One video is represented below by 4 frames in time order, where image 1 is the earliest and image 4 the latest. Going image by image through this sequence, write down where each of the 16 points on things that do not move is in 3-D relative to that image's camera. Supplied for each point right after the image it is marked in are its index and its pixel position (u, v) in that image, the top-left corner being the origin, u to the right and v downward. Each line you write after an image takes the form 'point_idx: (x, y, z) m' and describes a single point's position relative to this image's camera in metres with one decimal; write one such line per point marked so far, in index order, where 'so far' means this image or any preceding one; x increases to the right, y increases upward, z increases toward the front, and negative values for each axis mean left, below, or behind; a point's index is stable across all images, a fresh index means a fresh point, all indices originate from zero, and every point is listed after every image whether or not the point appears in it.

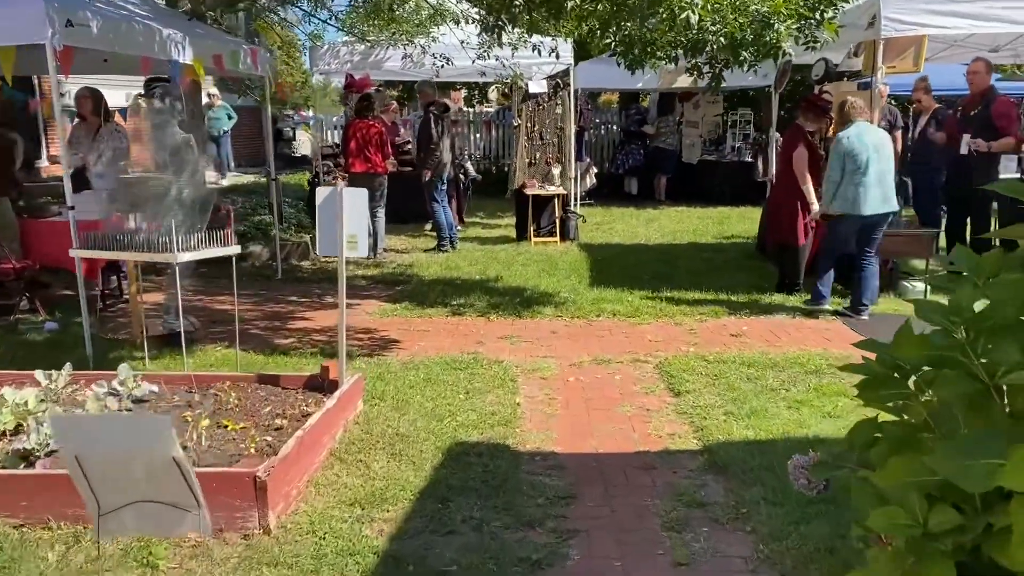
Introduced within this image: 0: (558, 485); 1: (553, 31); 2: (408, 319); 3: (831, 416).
0: (+0.2, -0.8, +3.6) m
1: (+0.4, +2.2, +7.6) m
2: (-0.8, -0.2, +6.8) m
3: (+1.6, -0.6, +4.3) m
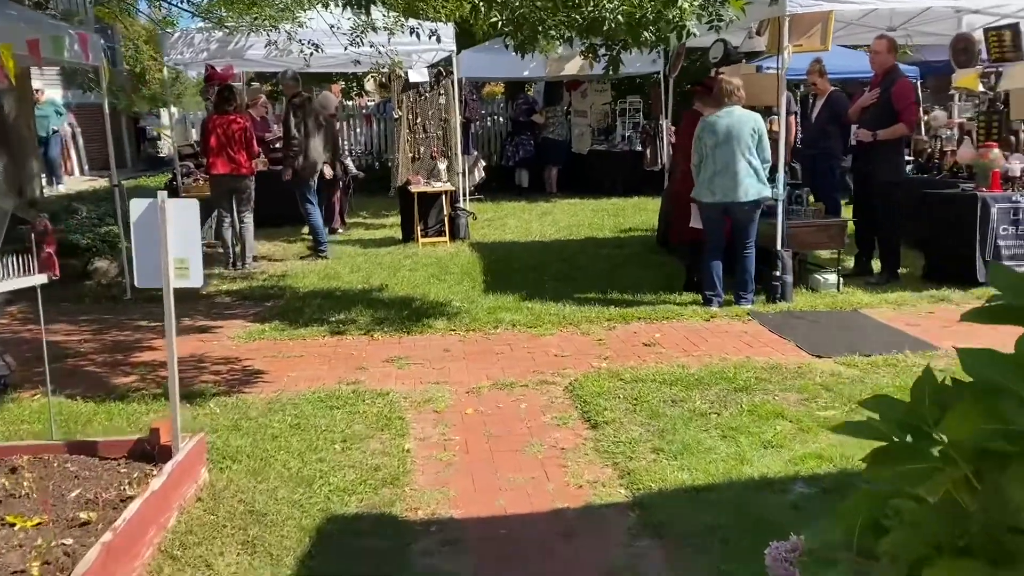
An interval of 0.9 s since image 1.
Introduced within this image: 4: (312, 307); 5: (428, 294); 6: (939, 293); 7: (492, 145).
0: (-0.2, -0.9, +2.9) m
1: (-0.6, +2.1, +6.8) m
2: (-1.6, -0.4, +5.8) m
3: (+1.1, -0.7, +3.7) m
4: (-1.5, -0.1, +6.8) m
5: (-0.7, -0.1, +7.2) m
6: (+3.3, 0.0, +6.8) m
7: (-0.4, +2.7, +16.7) m
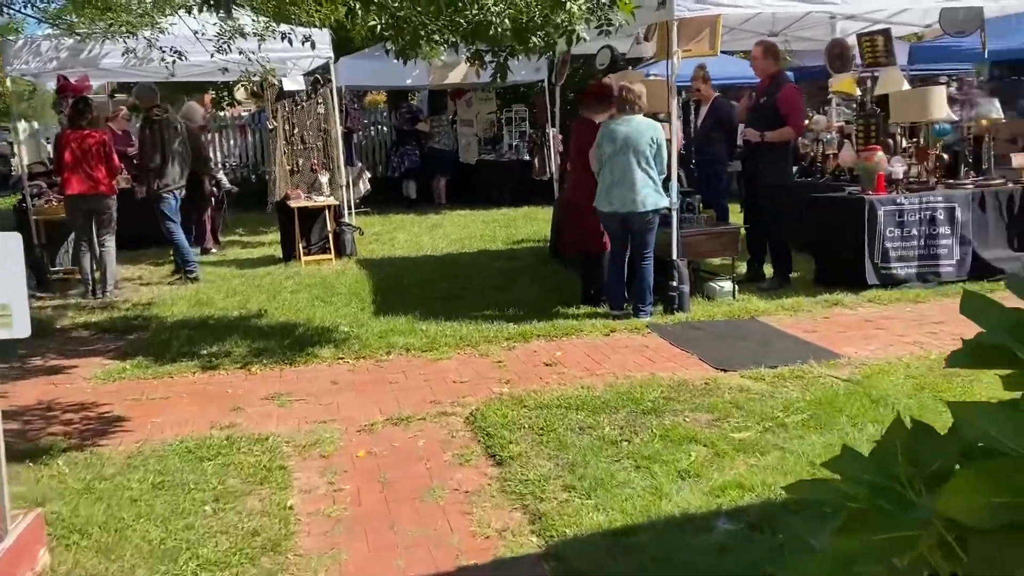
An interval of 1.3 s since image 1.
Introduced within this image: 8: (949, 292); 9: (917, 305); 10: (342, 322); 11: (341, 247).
0: (-0.4, -1.0, +2.5) m
1: (-1.5, +1.9, +6.4) m
2: (-2.2, -0.6, +5.2) m
3: (+0.7, -0.7, +3.5) m
4: (-2.3, -0.4, +6.2) m
5: (-1.5, -0.2, +6.7) m
6: (+2.5, -0.1, +6.8) m
7: (-2.5, +2.4, +16.2) m
8: (+3.4, 0.0, +6.8) m
9: (+2.9, -0.1, +6.4) m
10: (-1.3, -0.3, +6.6) m
11: (-1.9, +0.4, +9.5) m
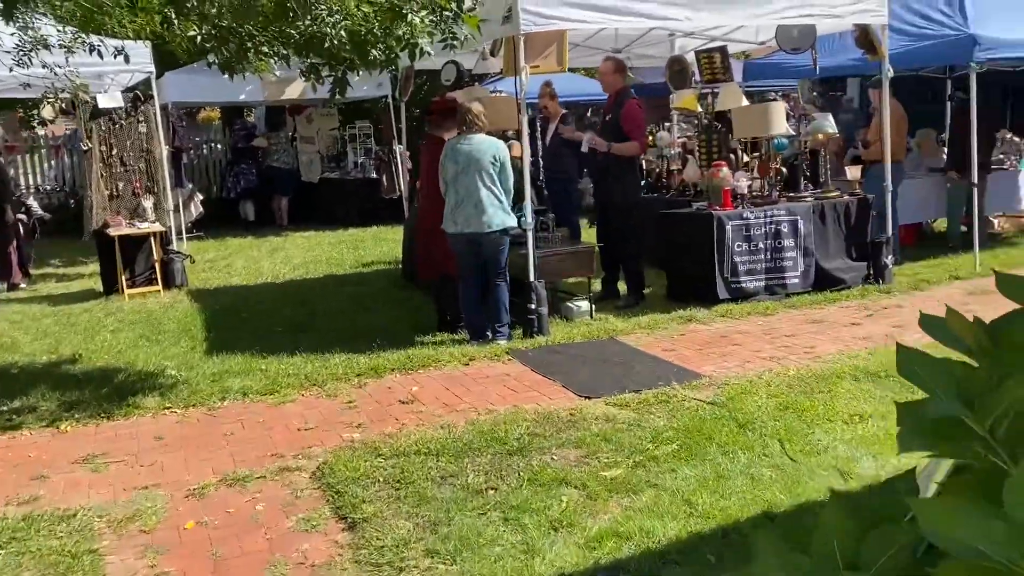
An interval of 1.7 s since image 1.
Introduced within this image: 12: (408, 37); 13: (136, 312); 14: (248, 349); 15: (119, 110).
0: (-0.8, -1.2, +2.0) m
1: (-2.6, +1.7, +5.7) m
2: (-3.0, -0.8, +4.4) m
3: (+0.2, -0.9, +3.2) m
4: (-3.3, -0.6, +5.4) m
5: (-2.6, -0.5, +6.0) m
6: (+1.4, -0.2, +6.8) m
7: (-5.2, +1.9, +15.2) m
8: (+2.2, -0.1, +6.9) m
9: (+1.9, -0.2, +6.4) m
10: (-2.3, -0.5, +5.9) m
11: (-3.4, +0.1, +8.8) m
12: (-0.6, +1.5, +5.1) m
13: (-3.3, -0.2, +7.7) m
14: (-1.9, -0.4, +6.2) m
15: (-4.0, +1.8, +8.9) m
